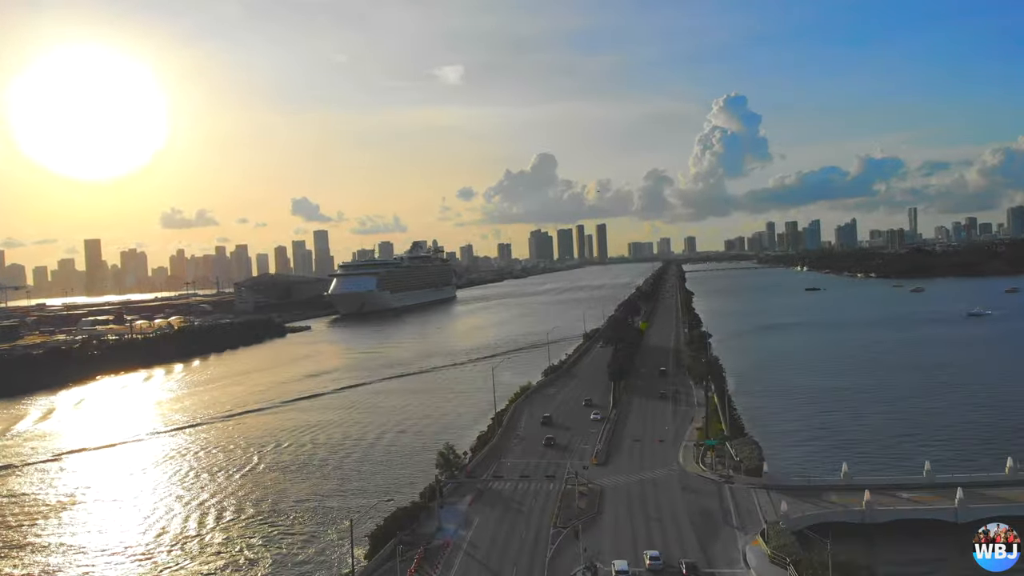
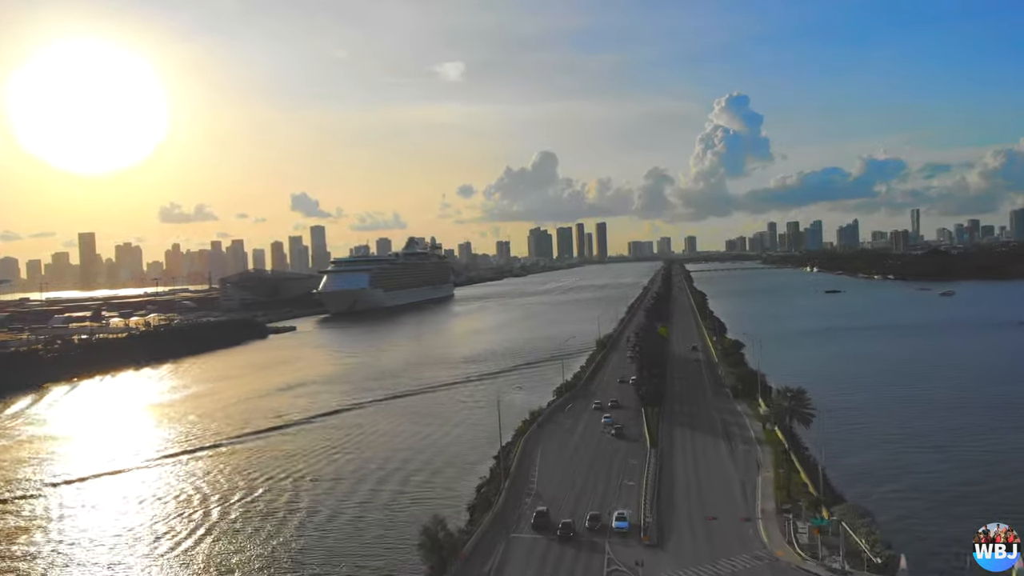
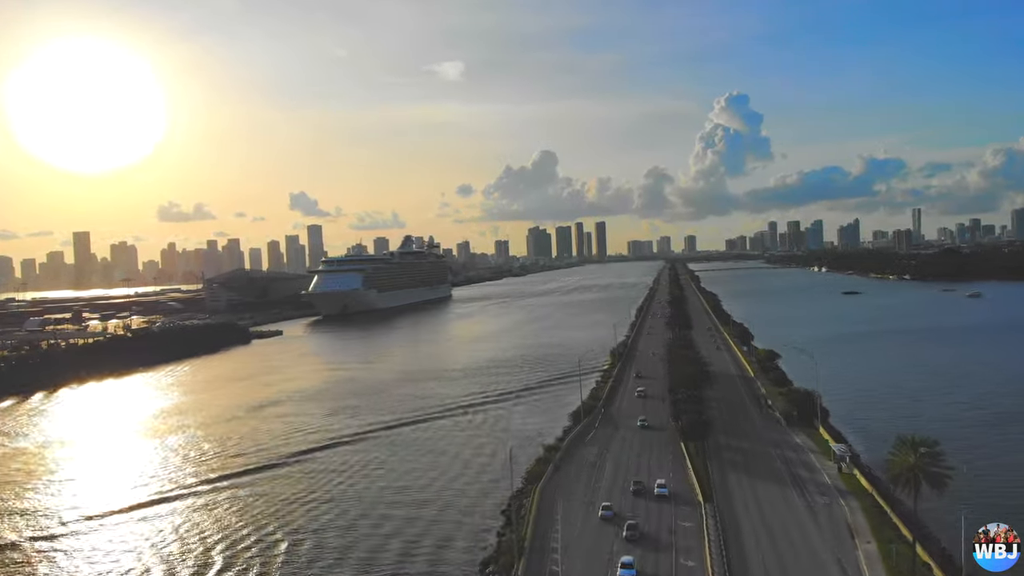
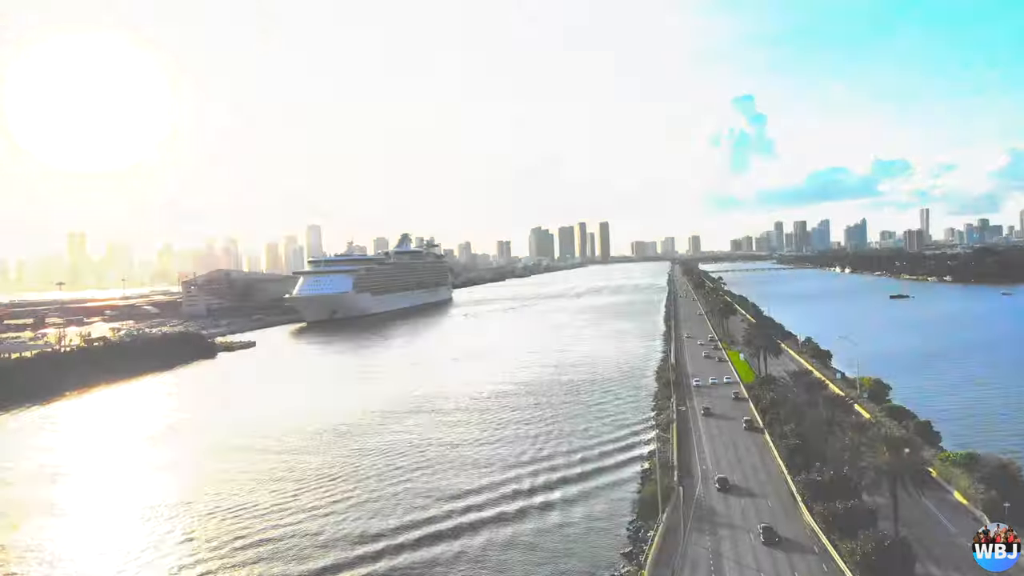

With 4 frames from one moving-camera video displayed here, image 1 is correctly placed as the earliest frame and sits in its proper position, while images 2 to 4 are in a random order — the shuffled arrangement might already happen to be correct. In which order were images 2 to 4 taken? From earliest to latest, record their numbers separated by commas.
2, 3, 4
